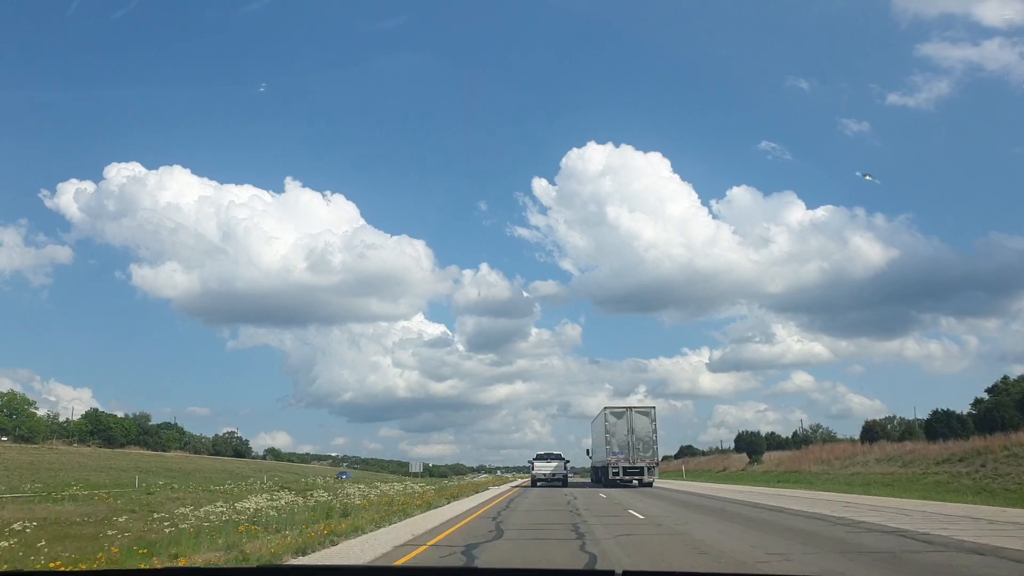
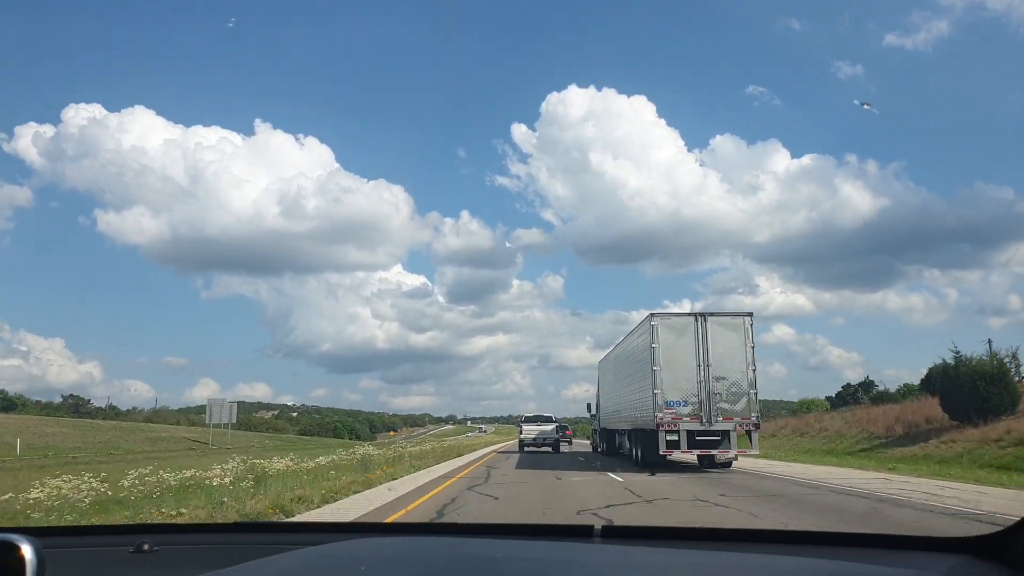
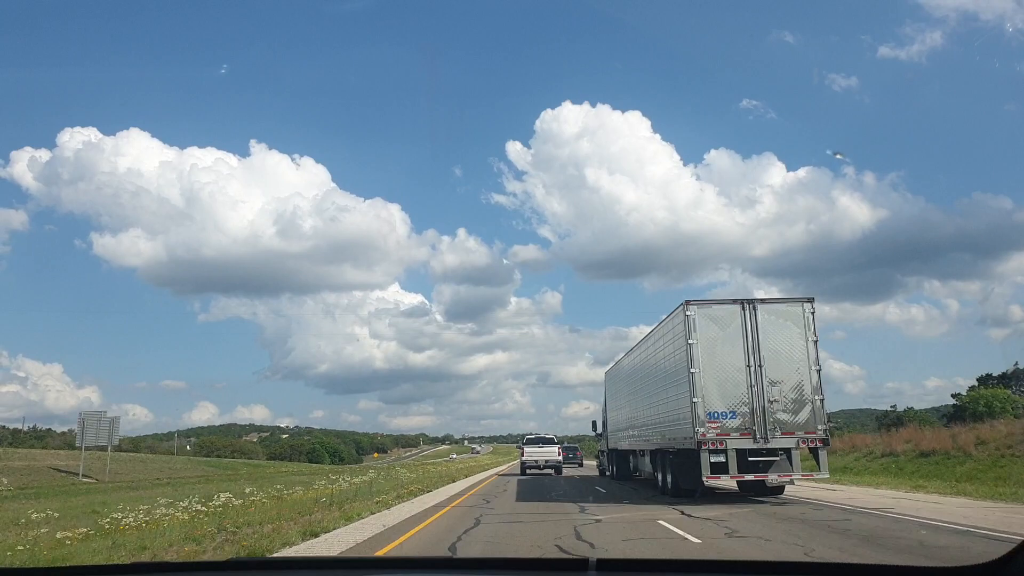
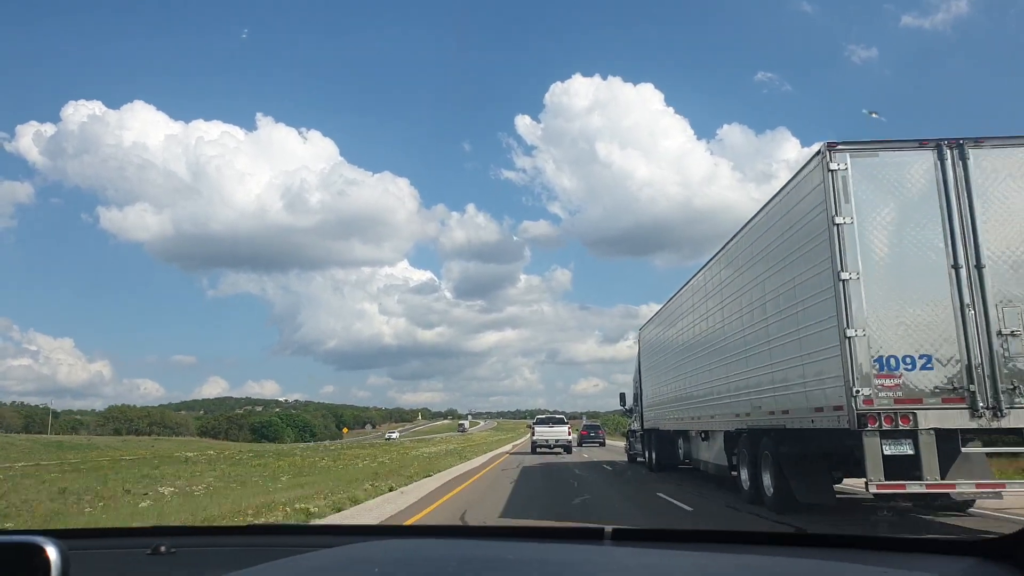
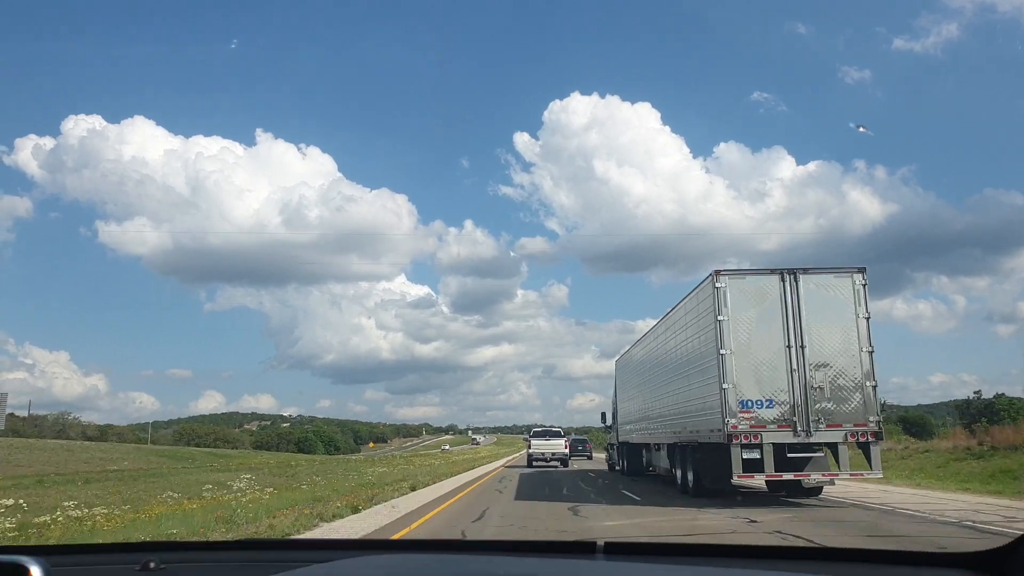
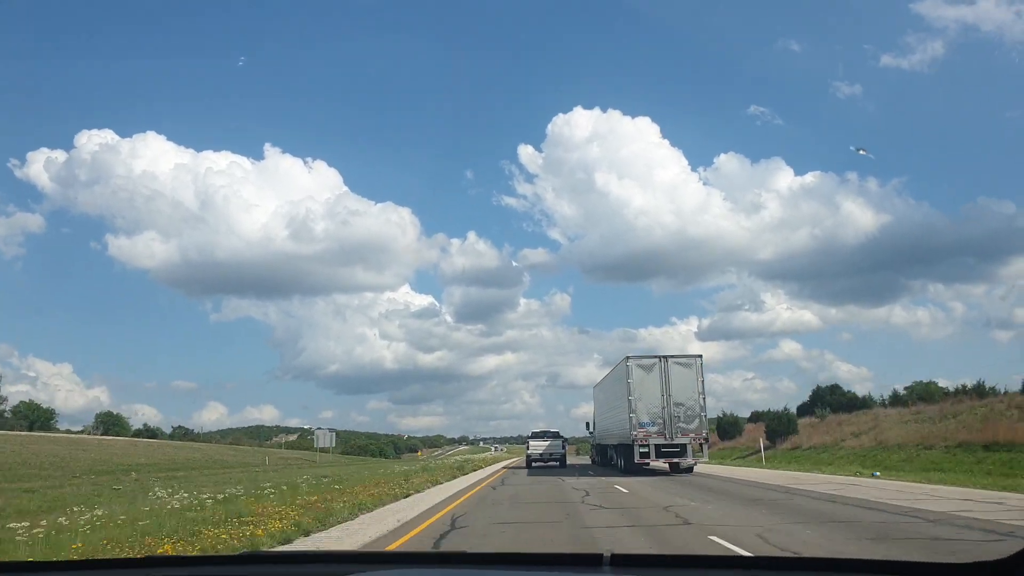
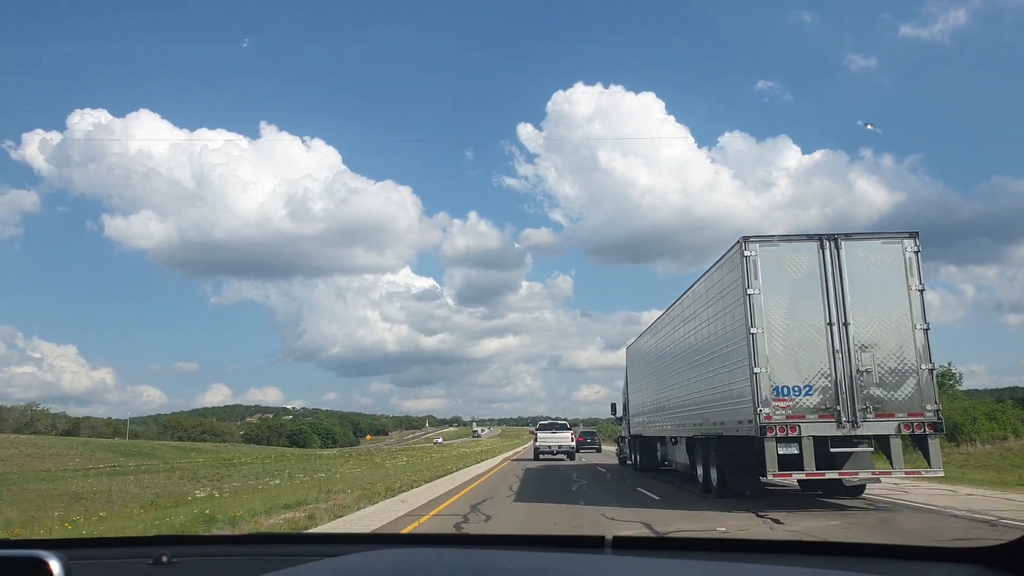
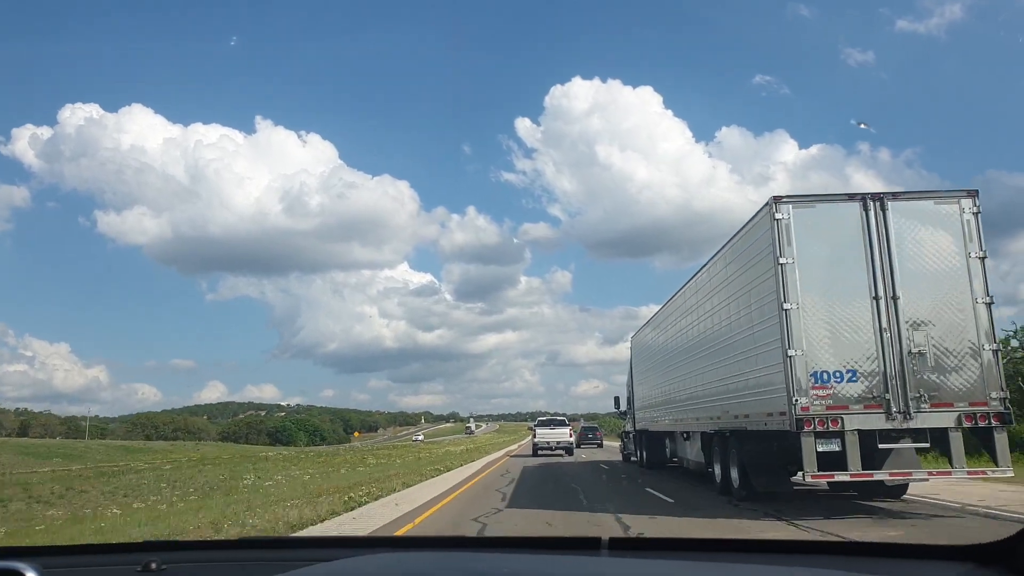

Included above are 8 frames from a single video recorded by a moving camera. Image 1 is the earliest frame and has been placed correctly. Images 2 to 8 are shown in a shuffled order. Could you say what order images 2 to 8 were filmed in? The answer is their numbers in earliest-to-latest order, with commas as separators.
6, 2, 3, 5, 7, 8, 4
